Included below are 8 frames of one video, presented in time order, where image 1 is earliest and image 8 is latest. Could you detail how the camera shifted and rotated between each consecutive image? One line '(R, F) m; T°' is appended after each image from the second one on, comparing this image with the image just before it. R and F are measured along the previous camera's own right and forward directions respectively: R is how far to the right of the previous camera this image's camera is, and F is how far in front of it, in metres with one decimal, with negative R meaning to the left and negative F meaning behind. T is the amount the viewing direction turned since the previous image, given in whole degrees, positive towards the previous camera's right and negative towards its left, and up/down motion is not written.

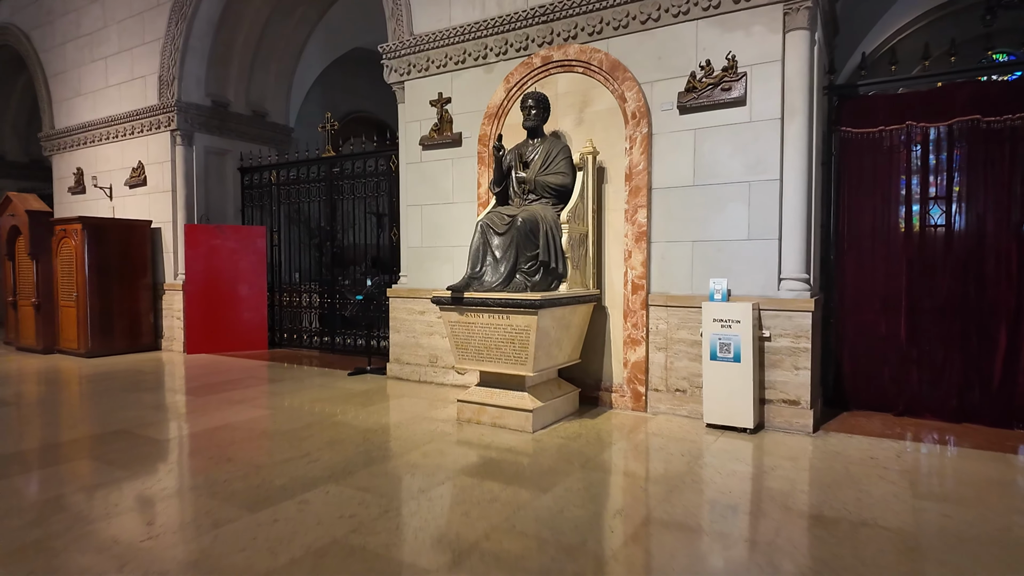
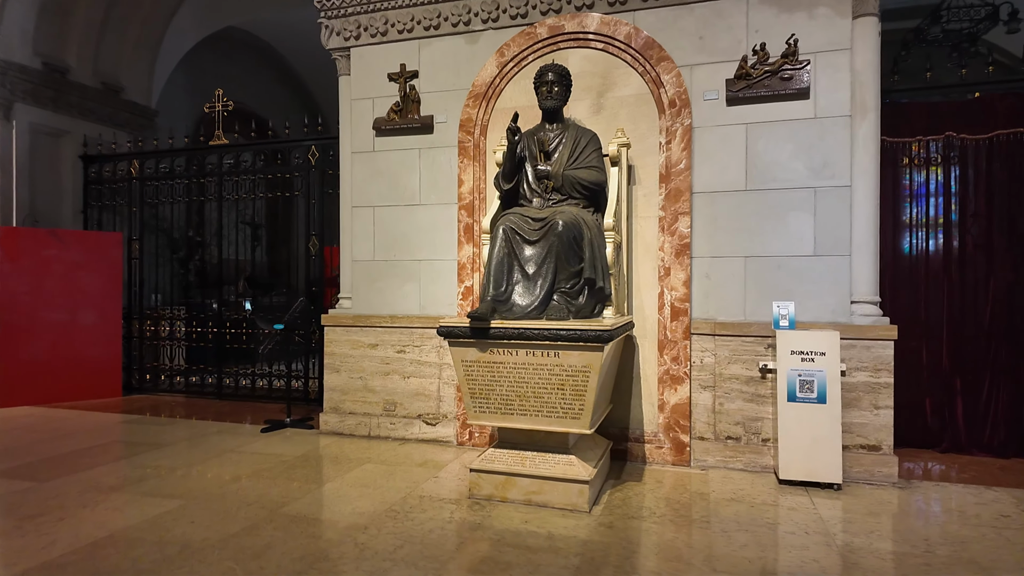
(-0.9, +1.1) m; +14°
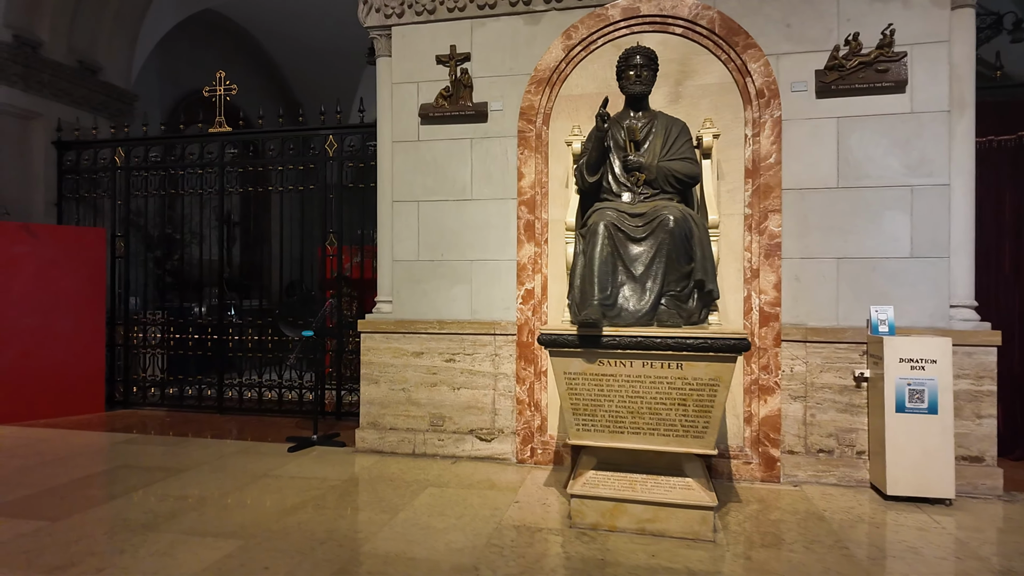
(-0.7, +0.4) m; +5°
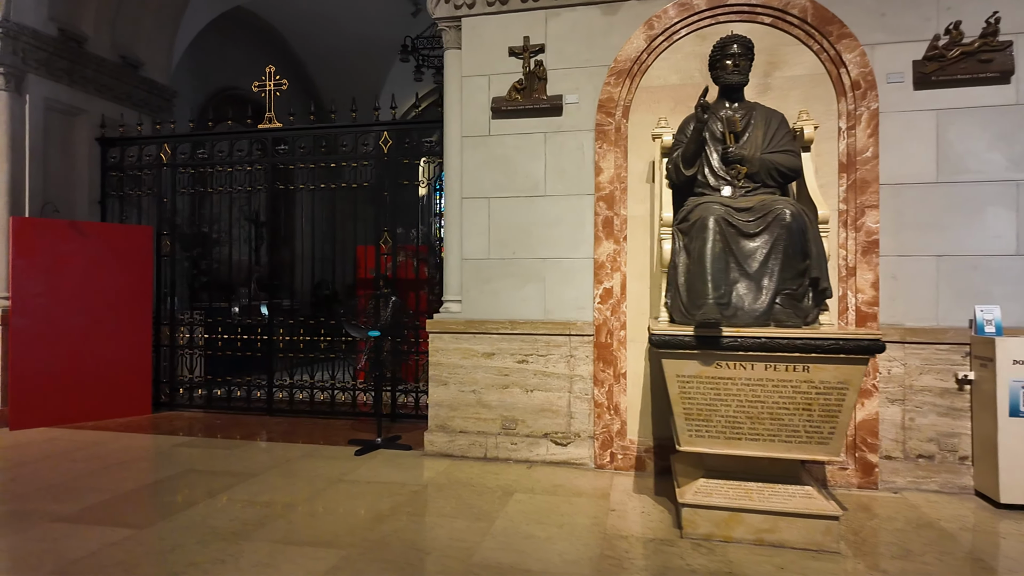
(-0.4, +0.1) m; 0°
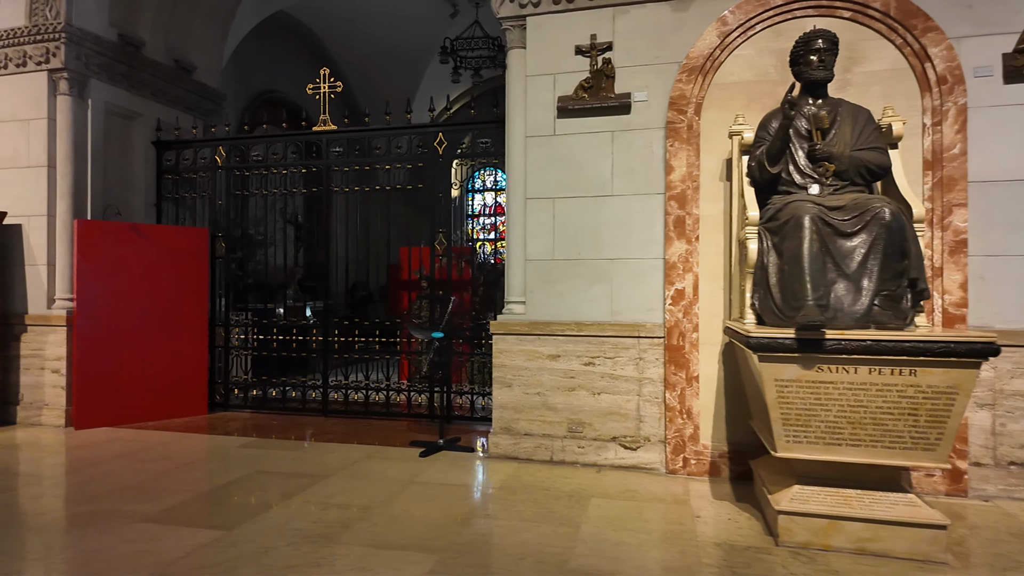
(-0.3, 0.0) m; -2°
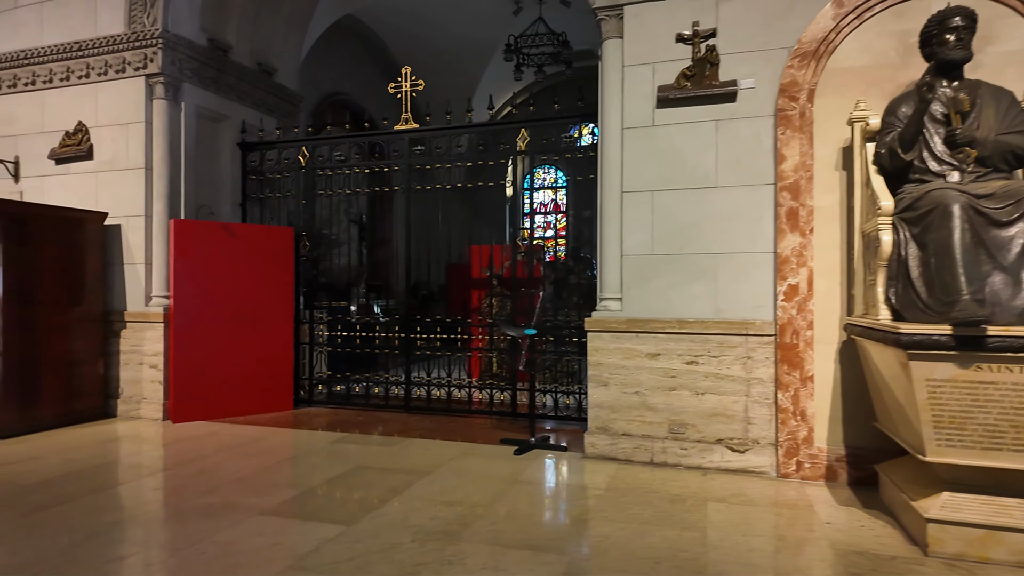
(-0.3, +0.1) m; -4°
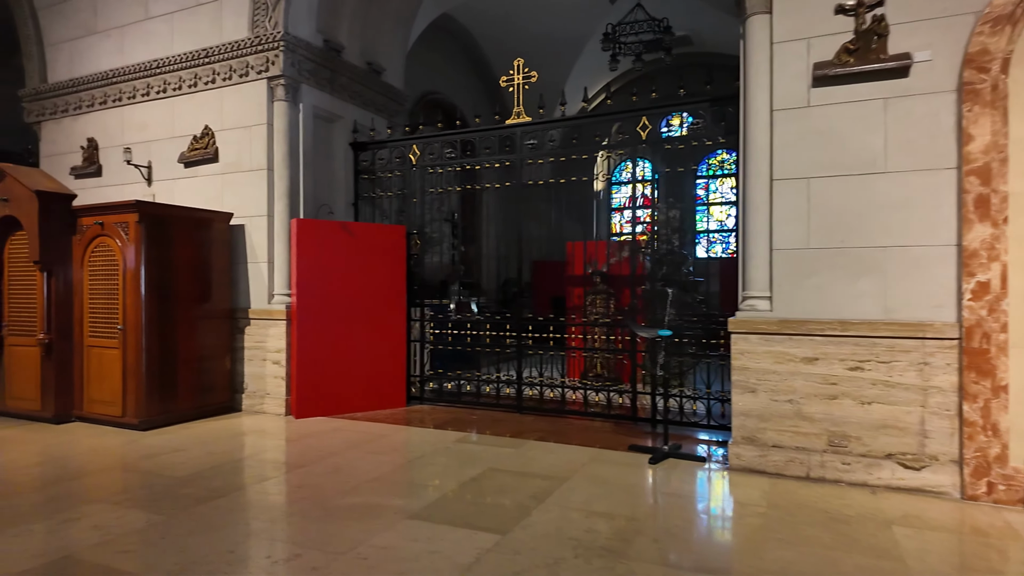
(-0.4, +0.1) m; -7°
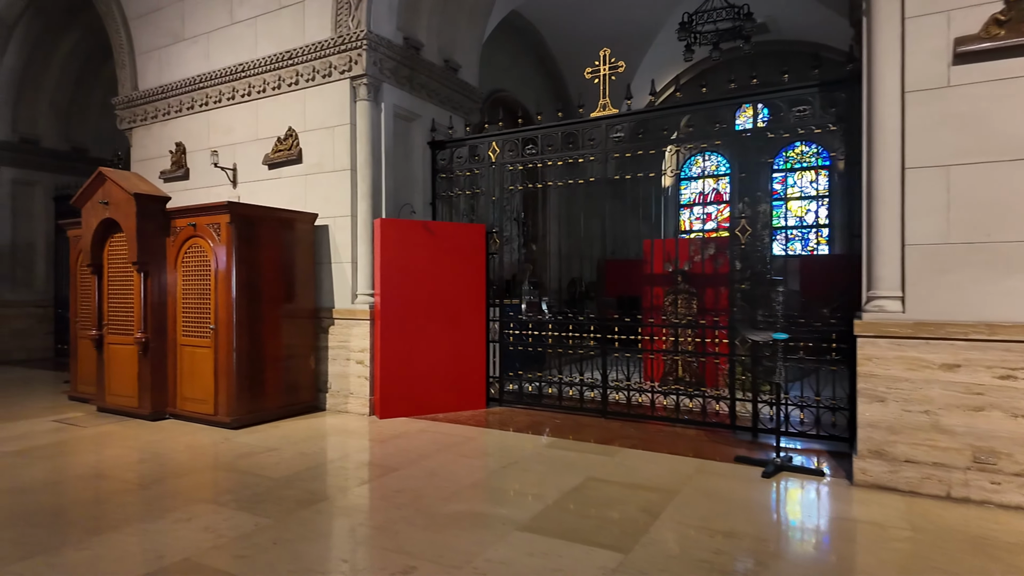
(-0.3, +0.1) m; -5°
